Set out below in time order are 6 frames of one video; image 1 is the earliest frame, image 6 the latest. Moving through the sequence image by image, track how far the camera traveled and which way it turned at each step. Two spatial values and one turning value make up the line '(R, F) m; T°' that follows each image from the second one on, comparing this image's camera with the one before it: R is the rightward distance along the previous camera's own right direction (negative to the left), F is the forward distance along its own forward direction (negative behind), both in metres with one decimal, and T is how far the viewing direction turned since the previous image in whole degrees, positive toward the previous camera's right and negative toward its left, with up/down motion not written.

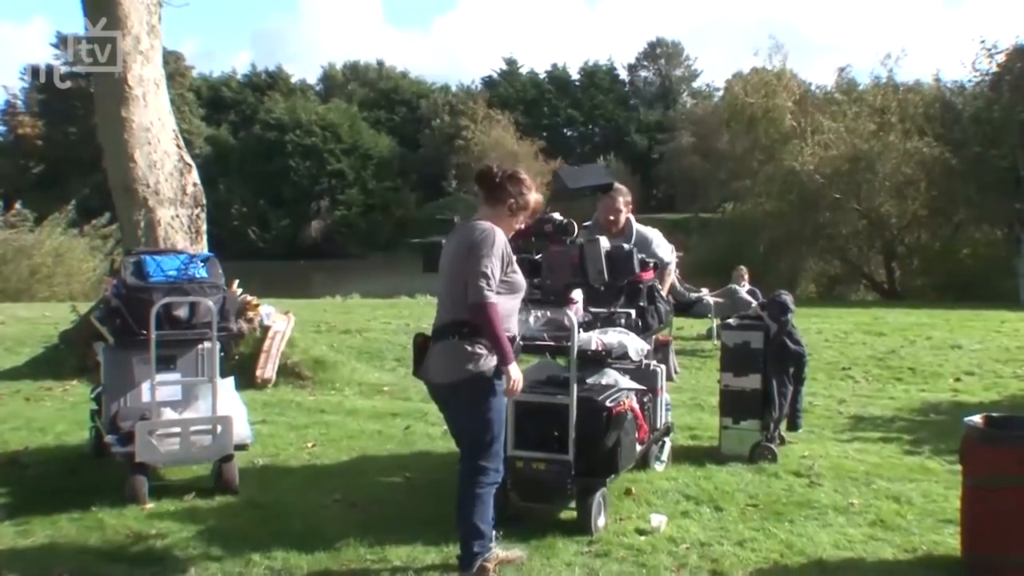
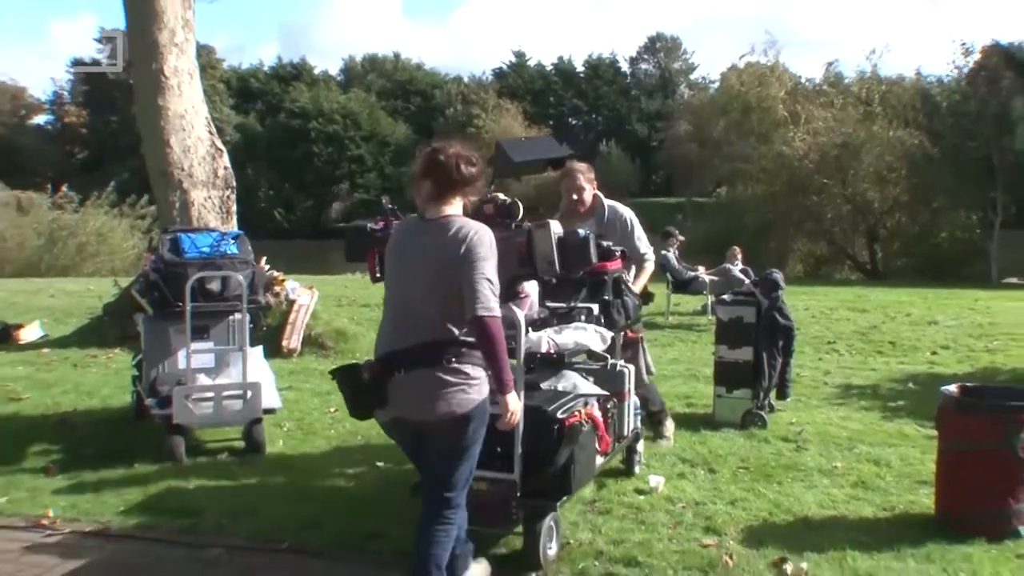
(+0.1, -0.5) m; -1°
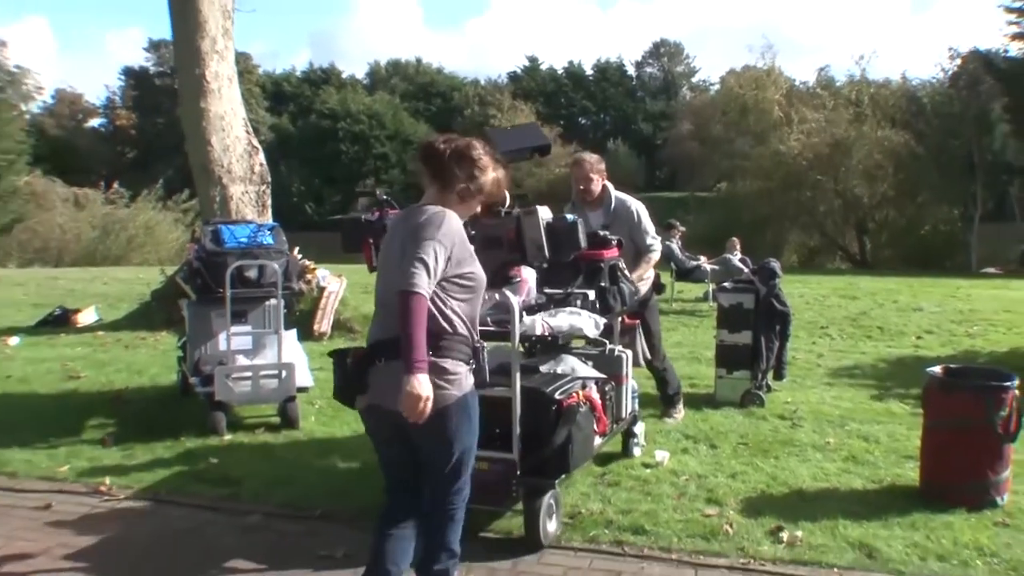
(+0.1, -0.5) m; -2°
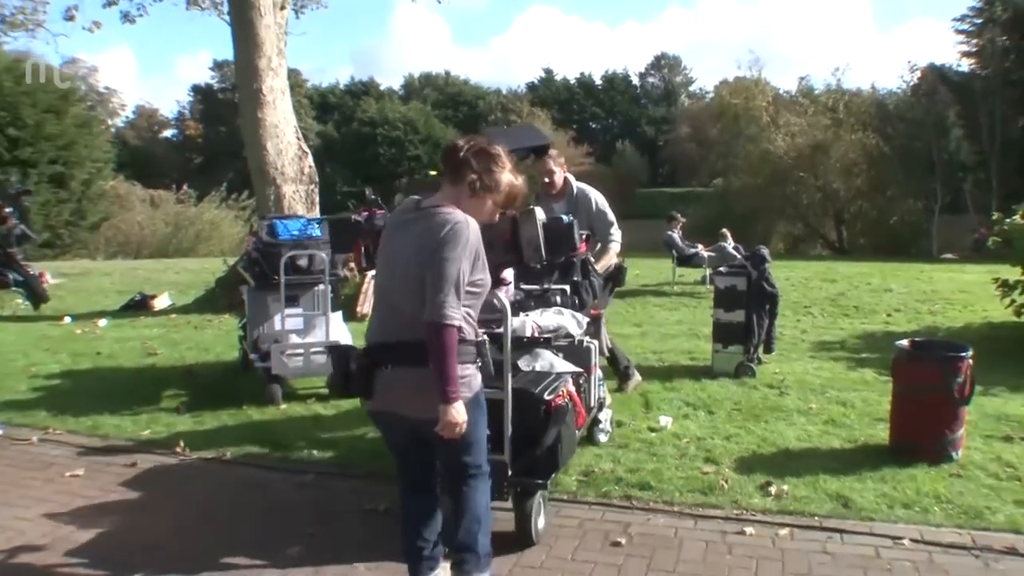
(0.0, -1.0) m; -1°
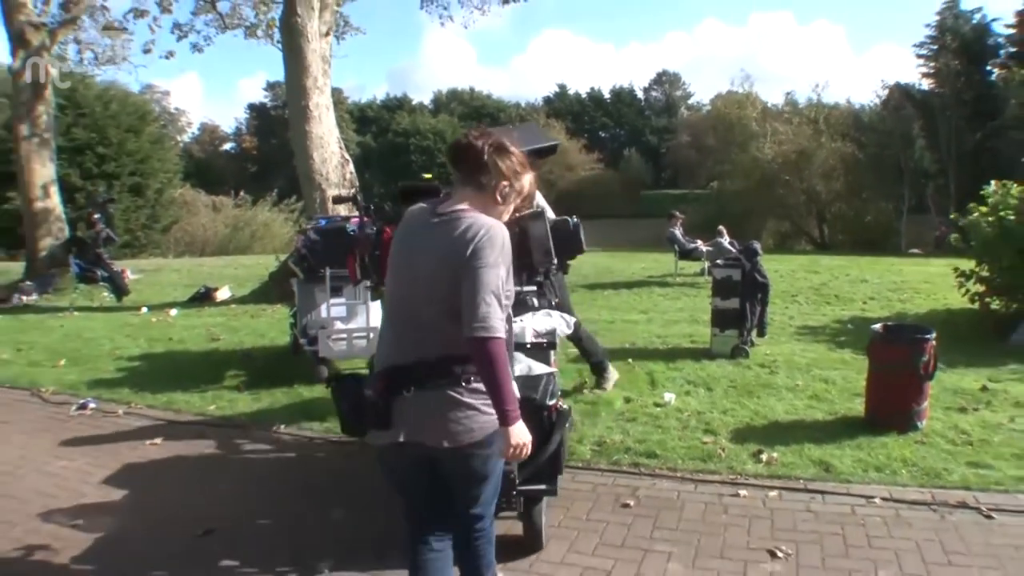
(0.0, -1.0) m; -1°
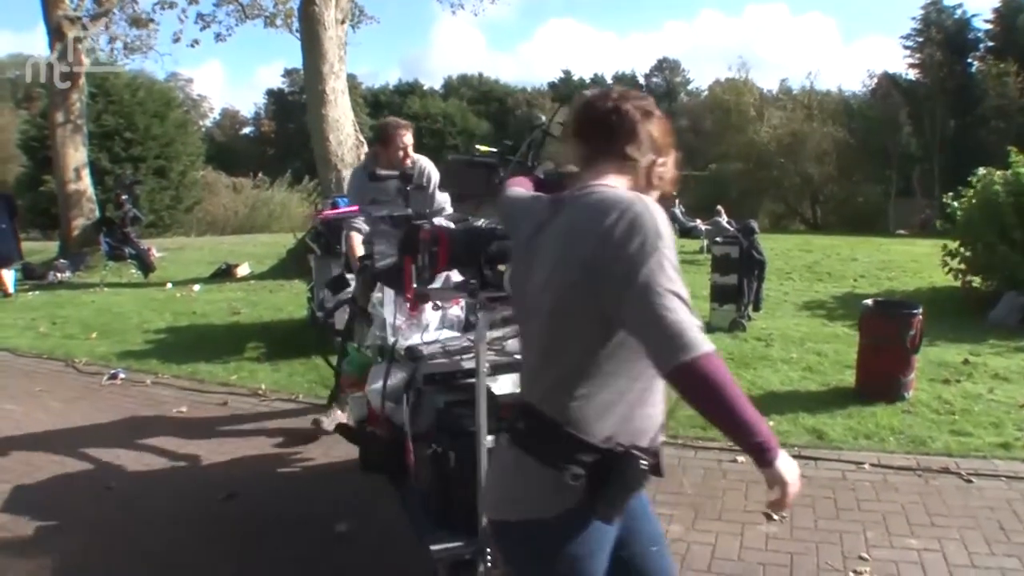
(0.0, -0.4) m; 0°
